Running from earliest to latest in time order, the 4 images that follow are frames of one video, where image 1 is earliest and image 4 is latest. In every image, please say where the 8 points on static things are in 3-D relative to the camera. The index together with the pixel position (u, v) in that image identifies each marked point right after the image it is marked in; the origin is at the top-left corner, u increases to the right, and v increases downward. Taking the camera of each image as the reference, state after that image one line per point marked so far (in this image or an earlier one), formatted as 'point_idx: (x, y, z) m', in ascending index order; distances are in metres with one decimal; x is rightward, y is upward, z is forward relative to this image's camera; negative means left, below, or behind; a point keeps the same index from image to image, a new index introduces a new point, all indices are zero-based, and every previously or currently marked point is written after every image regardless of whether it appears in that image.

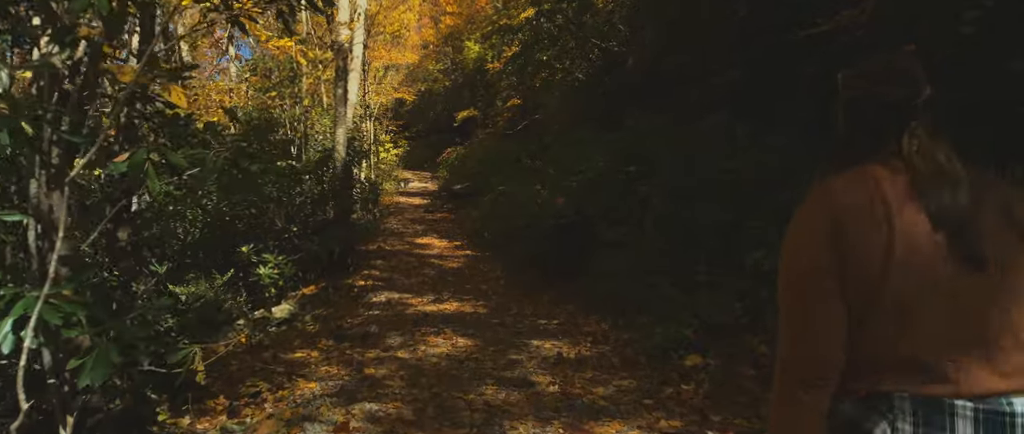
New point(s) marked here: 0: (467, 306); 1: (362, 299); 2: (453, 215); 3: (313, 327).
0: (-0.5, -1.1, +8.0) m
1: (-2.0, -1.1, +8.9) m
2: (-1.7, 0.0, +19.0) m
3: (-2.4, -1.3, +8.1) m
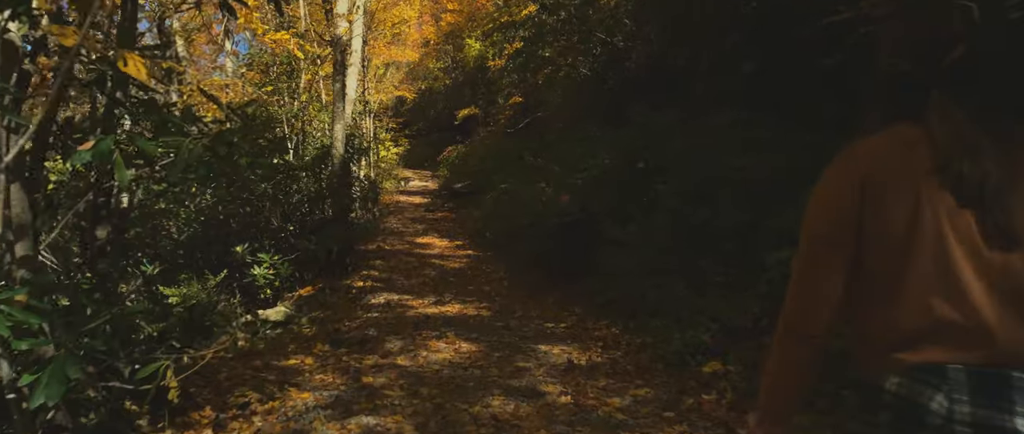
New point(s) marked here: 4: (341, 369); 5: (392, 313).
0: (-0.5, -1.0, +7.7) m
1: (-1.9, -1.1, +8.6) m
2: (-1.6, +0.1, +18.6) m
3: (-2.4, -1.3, +7.8) m
4: (-1.3, -1.1, +5.1) m
5: (-1.3, -1.1, +7.5) m
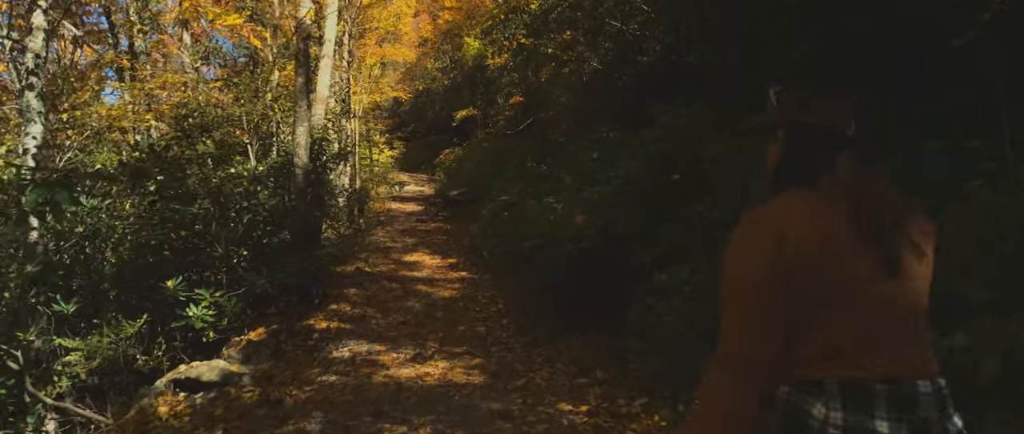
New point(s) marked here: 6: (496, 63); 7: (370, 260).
0: (-0.5, -1.3, +5.9) m
1: (-1.9, -1.4, +6.8) m
2: (-1.6, -0.2, +16.8) m
3: (-2.4, -1.6, +6.0) m
4: (-1.3, -1.4, +3.3) m
5: (-1.3, -1.3, +5.6) m
6: (-0.4, +4.4, +19.0) m
7: (-2.6, -0.8, +12.0) m
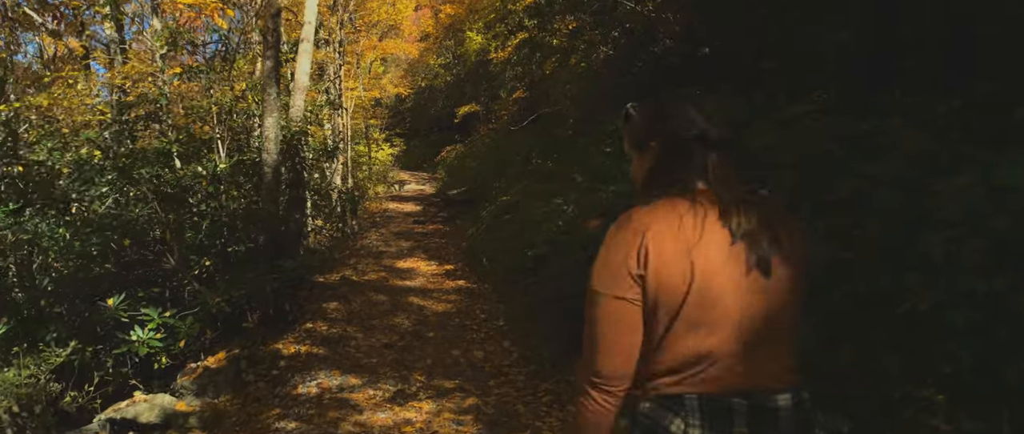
0: (-0.5, -1.4, +4.8) m
1: (-1.9, -1.4, +5.7) m
2: (-1.5, -0.2, +15.7) m
3: (-2.3, -1.7, +4.9) m
4: (-1.3, -1.5, +2.2) m
5: (-1.3, -1.4, +4.5) m
6: (-0.4, +4.4, +17.9) m
7: (-2.5, -0.8, +10.9) m
